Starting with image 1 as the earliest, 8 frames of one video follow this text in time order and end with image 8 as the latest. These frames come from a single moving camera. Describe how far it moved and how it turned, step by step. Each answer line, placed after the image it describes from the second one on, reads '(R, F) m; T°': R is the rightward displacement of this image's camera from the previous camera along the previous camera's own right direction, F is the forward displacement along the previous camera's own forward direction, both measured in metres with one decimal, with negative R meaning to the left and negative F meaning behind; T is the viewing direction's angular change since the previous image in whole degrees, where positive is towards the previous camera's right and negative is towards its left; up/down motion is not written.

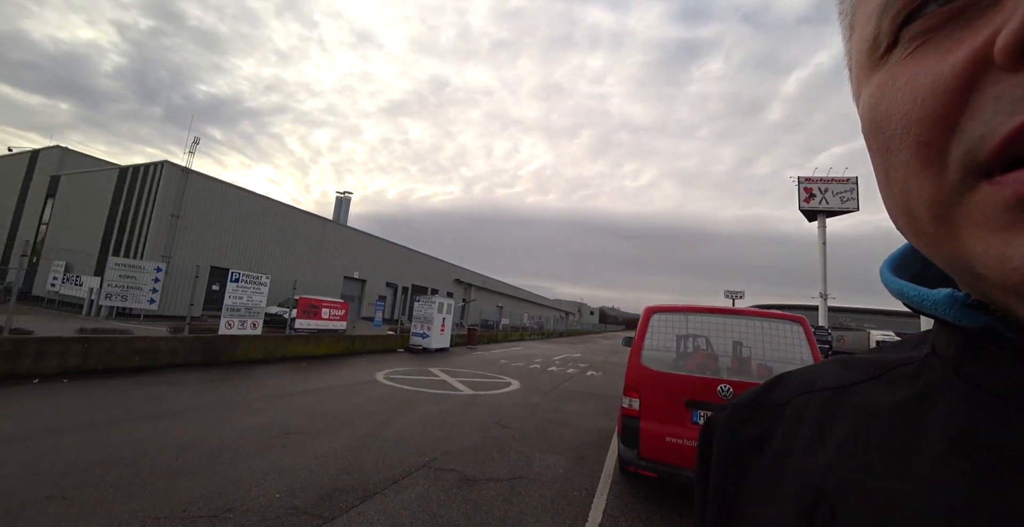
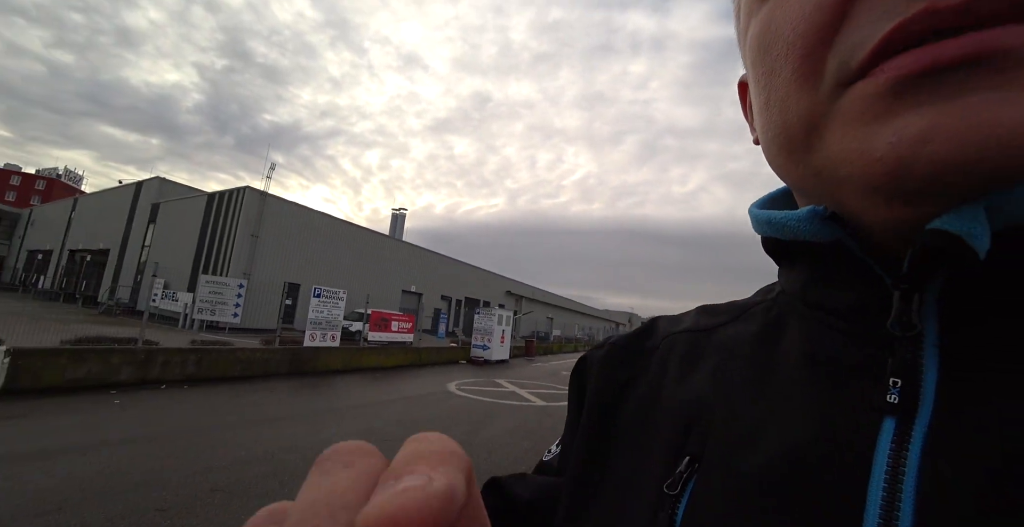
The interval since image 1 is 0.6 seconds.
(-0.4, -0.1) m; -6°
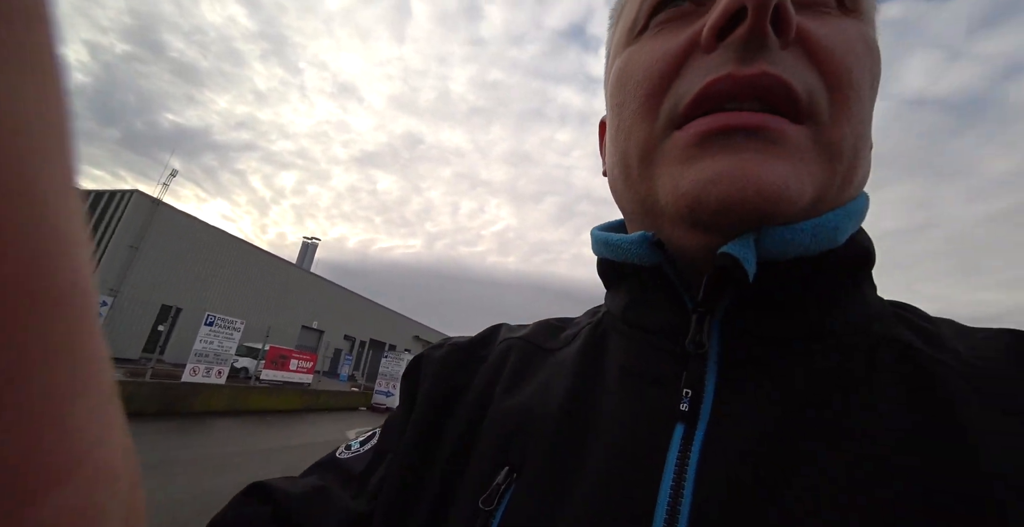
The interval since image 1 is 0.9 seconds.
(-0.2, -0.2) m; +11°
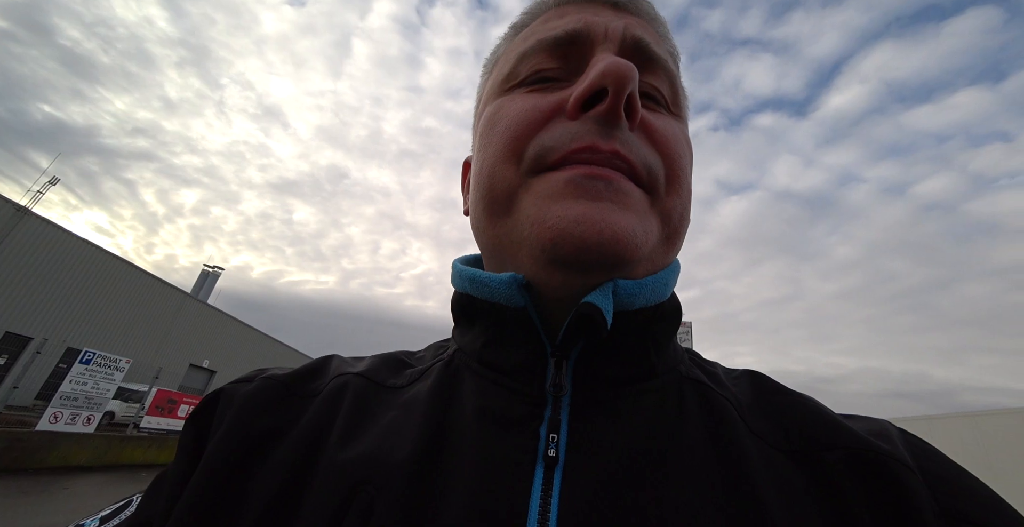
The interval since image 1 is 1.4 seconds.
(-0.3, -0.2) m; +10°
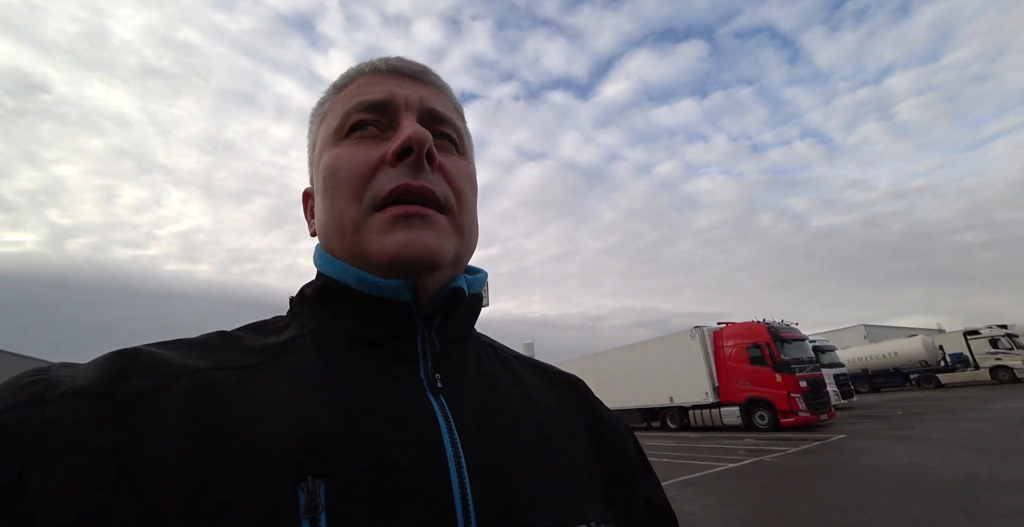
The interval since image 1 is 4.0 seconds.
(-0.2, -2.9) m; +26°
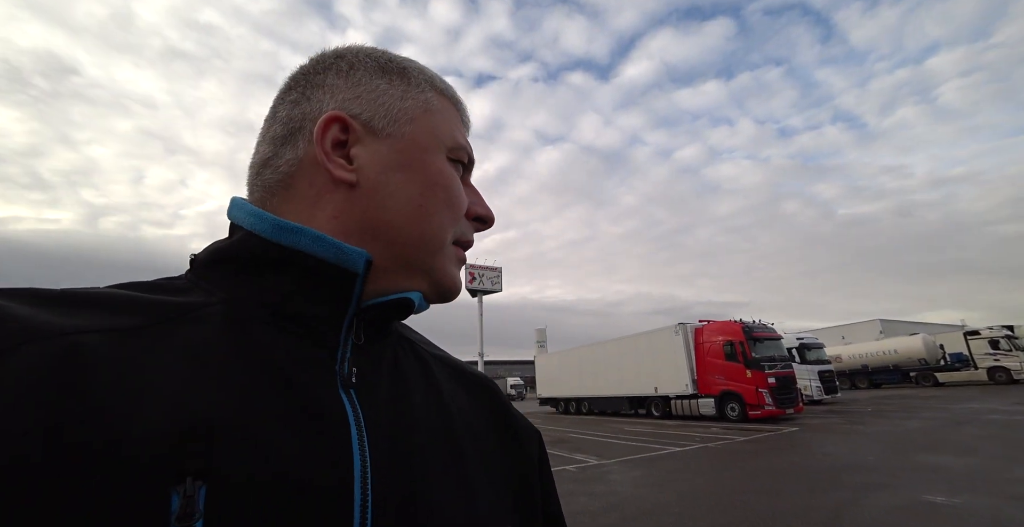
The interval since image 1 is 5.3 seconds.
(+0.7, -1.0) m; -2°
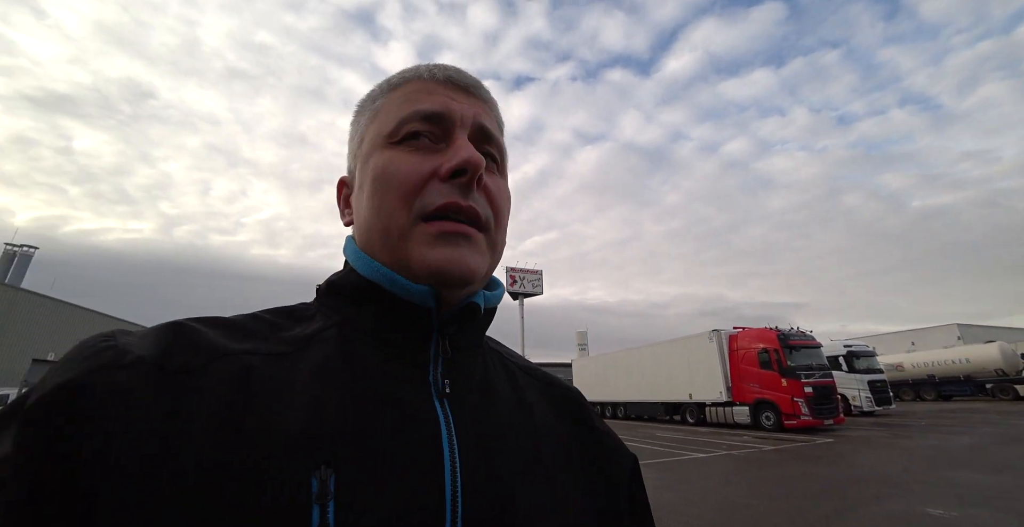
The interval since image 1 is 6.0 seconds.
(+0.3, -0.5) m; -6°
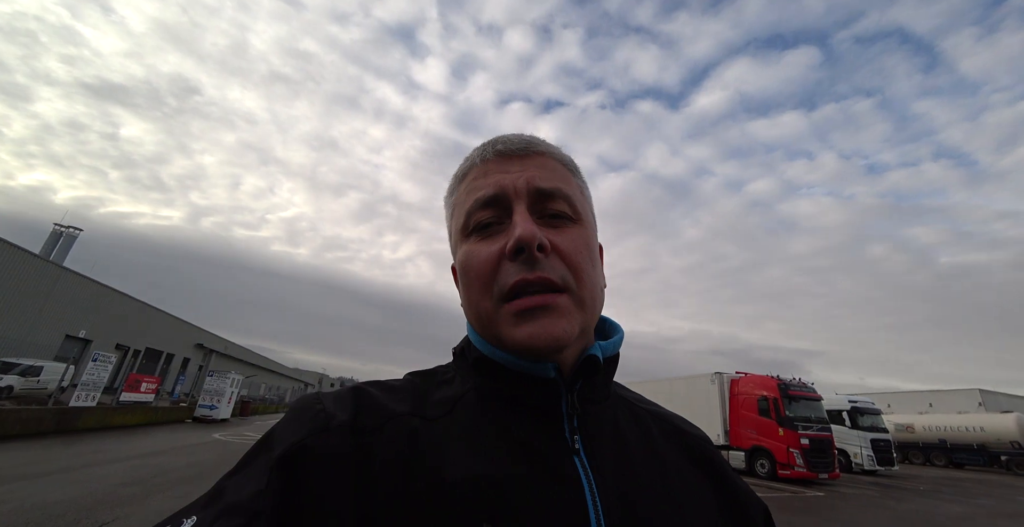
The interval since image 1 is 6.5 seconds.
(0.0, -0.6) m; -2°
